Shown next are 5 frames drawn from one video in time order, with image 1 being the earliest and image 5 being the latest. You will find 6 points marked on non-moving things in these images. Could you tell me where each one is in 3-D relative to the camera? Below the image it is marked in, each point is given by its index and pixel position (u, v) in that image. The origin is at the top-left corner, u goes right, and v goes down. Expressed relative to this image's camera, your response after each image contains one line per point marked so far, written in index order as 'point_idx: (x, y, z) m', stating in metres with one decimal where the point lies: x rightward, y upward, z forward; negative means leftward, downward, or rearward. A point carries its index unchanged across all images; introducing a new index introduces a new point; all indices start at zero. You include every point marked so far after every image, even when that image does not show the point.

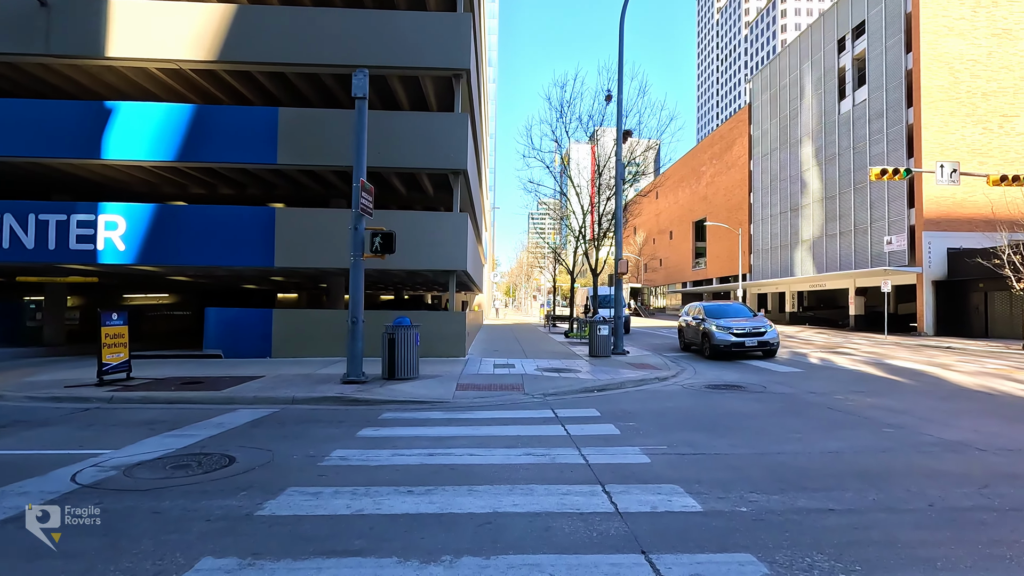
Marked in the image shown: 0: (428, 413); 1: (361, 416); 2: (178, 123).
0: (-1.3, -1.9, +8.0) m
1: (-2.1, -1.8, +7.7) m
2: (-9.1, +4.5, +14.7) m
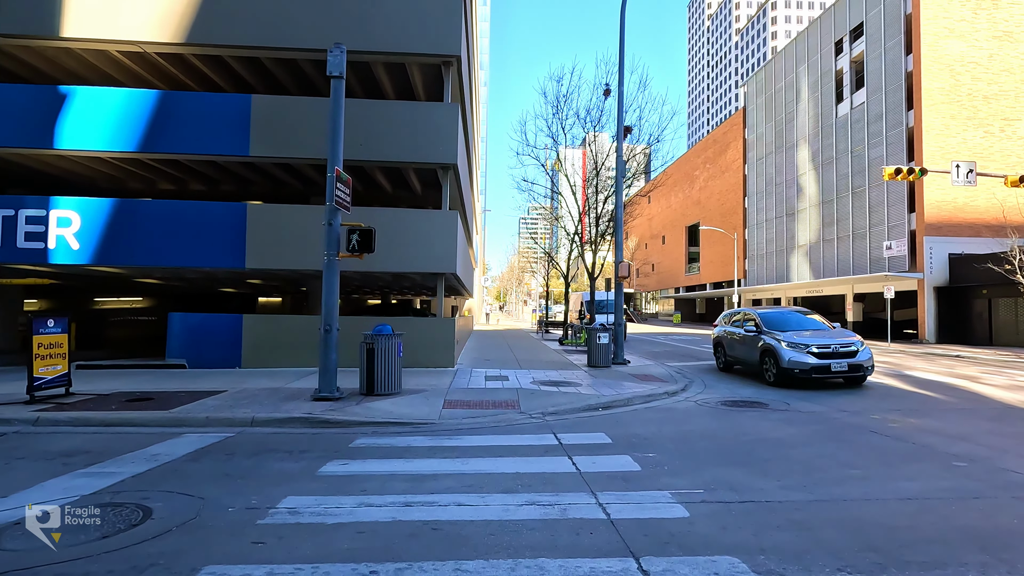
0: (-1.3, -1.9, +6.8) m
1: (-2.2, -1.9, +6.5) m
2: (-9.2, +4.4, +13.4) m
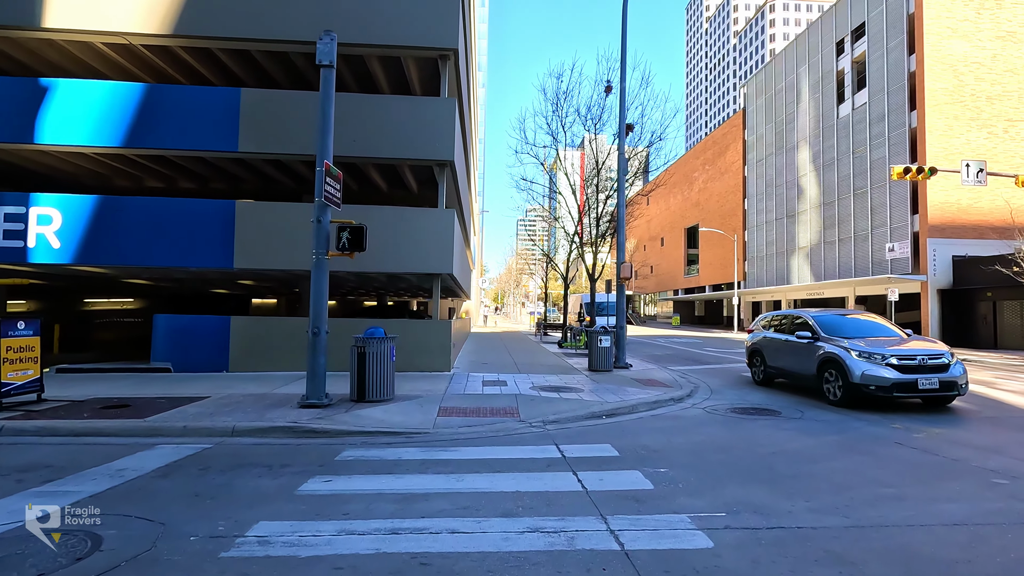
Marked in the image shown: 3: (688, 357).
0: (-1.3, -1.9, +6.4) m
1: (-2.2, -1.9, +6.0) m
2: (-9.3, +4.4, +12.9) m
3: (+6.1, -2.4, +18.8) m
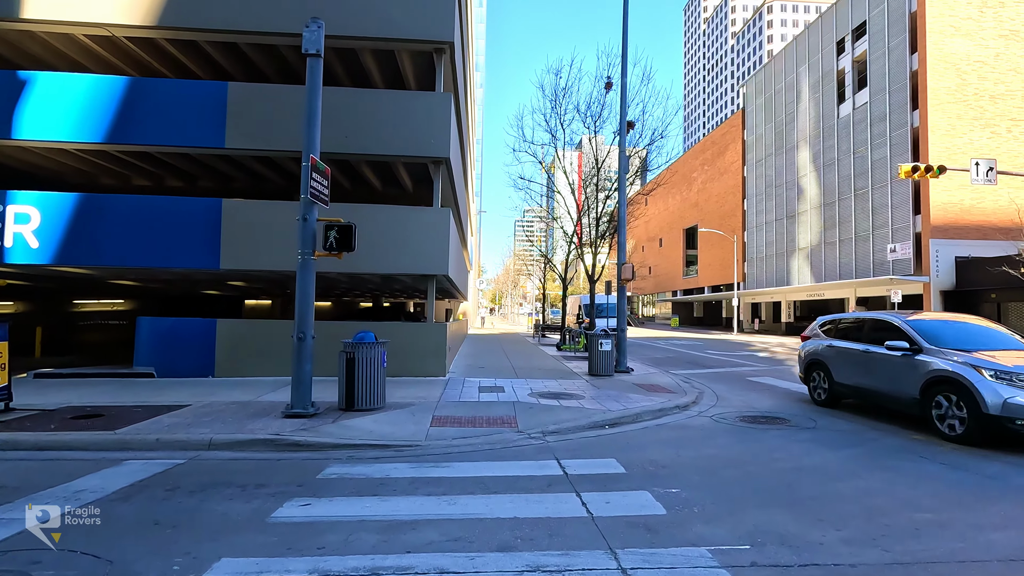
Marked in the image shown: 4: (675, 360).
0: (-1.4, -1.9, +5.9) m
1: (-2.2, -1.9, +5.5) m
2: (-9.3, +4.4, +12.4) m
3: (+6.0, -2.4, +18.3) m
4: (+5.5, -2.4, +18.3) m
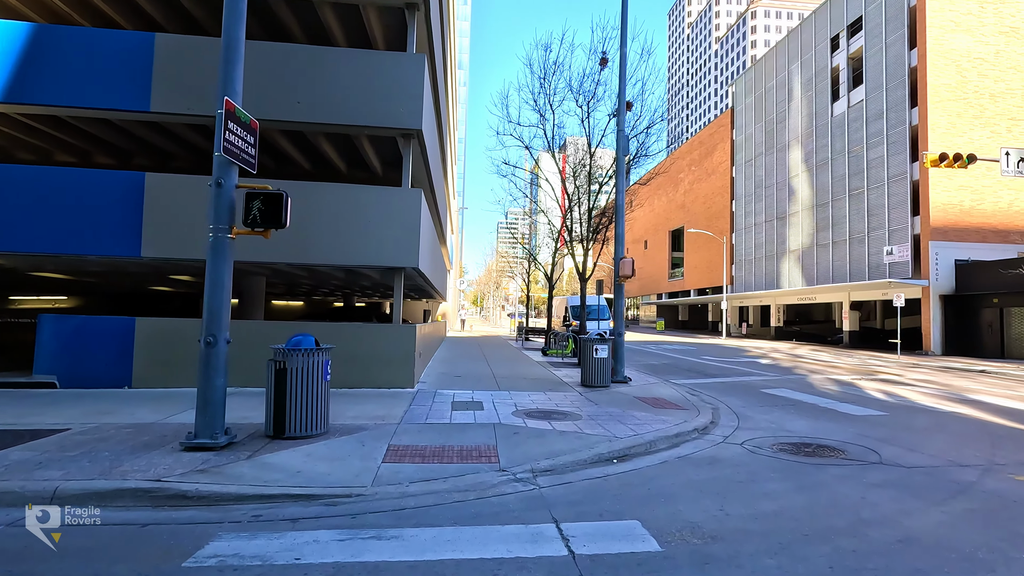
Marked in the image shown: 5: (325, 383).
0: (-1.5, -1.8, +3.9) m
1: (-2.4, -1.8, +3.6) m
2: (-9.6, +4.5, +10.3) m
3: (+5.5, -2.4, +16.6) m
4: (+4.9, -2.4, +16.6) m
5: (-2.3, -1.2, +6.7) m
